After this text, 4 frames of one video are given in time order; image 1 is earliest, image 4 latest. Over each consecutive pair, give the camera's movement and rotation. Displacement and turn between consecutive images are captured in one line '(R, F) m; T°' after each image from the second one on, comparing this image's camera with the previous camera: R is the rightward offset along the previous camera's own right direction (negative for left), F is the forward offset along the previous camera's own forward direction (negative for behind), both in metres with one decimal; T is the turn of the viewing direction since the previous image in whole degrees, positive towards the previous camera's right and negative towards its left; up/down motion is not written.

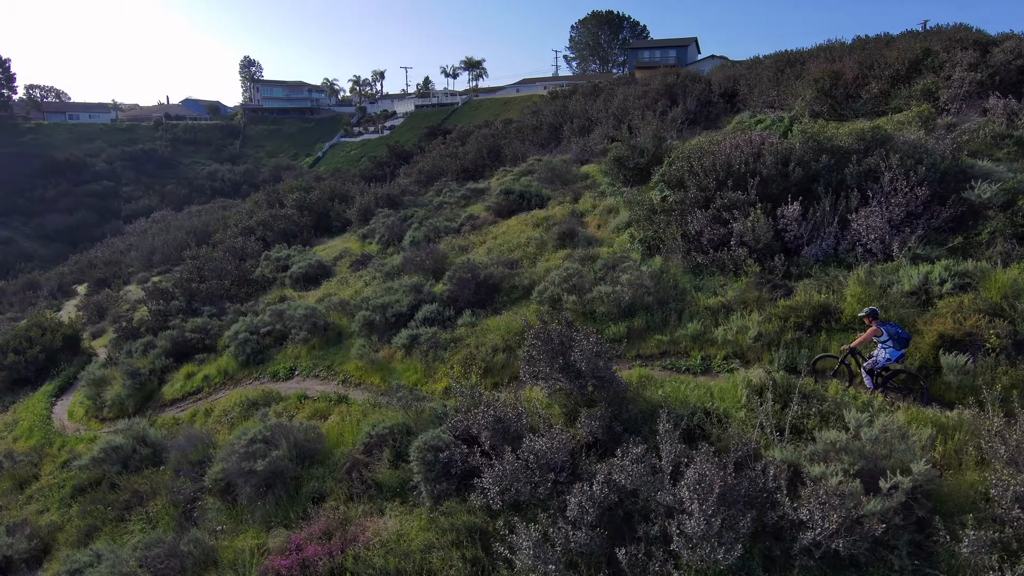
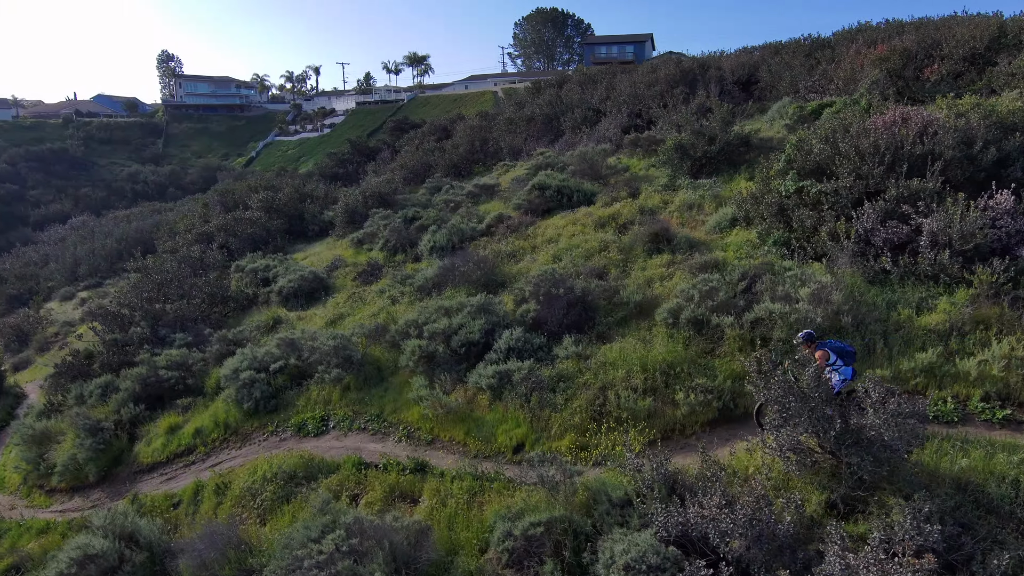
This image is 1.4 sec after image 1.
(-2.1, +2.3) m; +6°
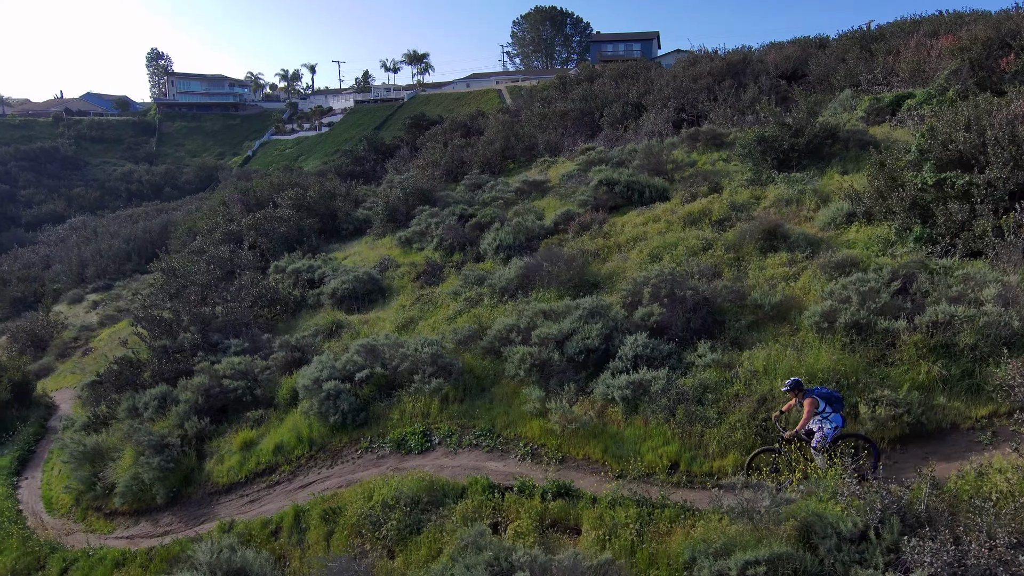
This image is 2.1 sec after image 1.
(-1.5, +0.7) m; +1°
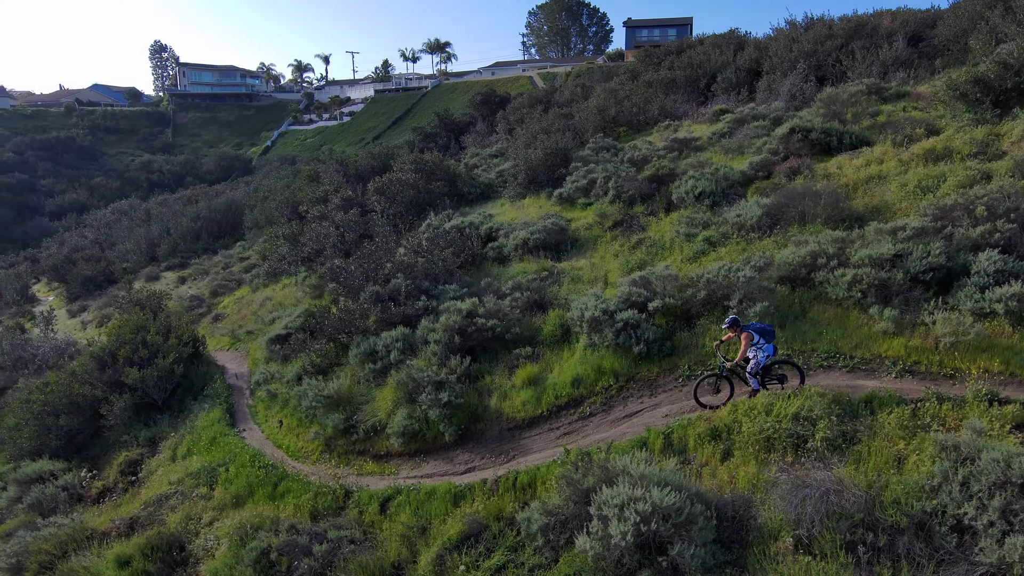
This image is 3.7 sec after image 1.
(-3.7, +0.4) m; +1°
